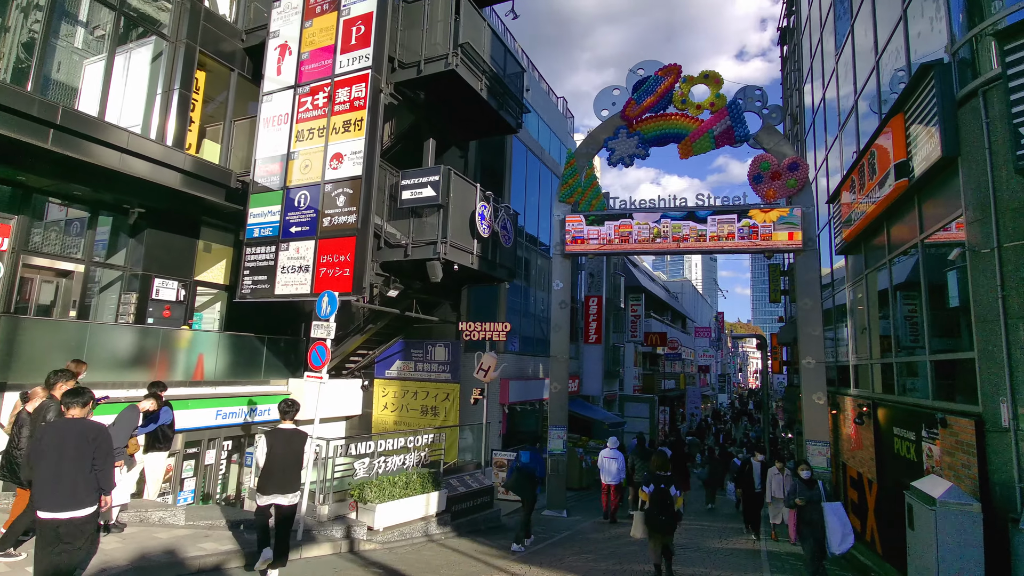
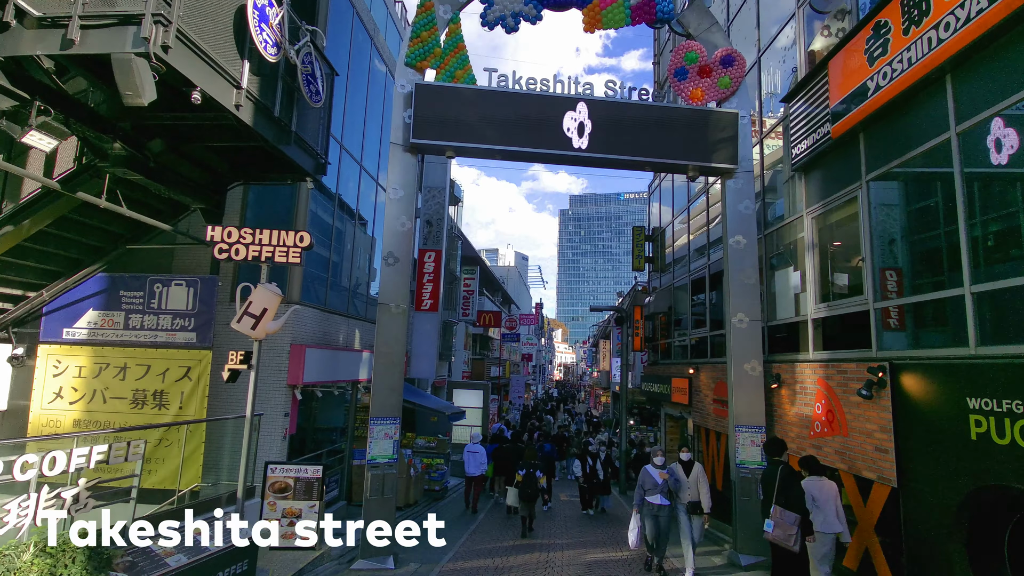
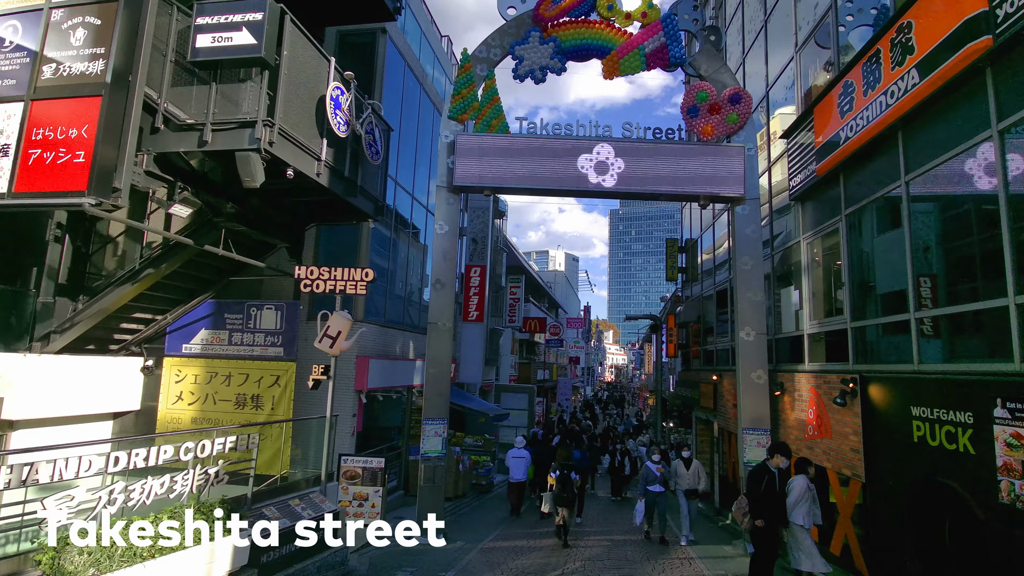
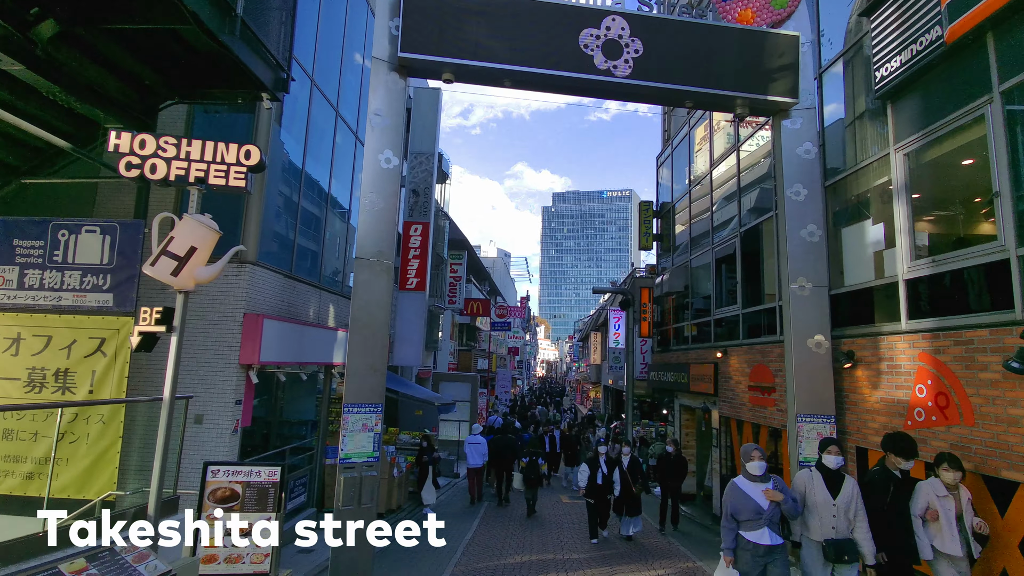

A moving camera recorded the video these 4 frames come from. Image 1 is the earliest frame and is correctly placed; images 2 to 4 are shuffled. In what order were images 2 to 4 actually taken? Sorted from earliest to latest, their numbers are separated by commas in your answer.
3, 2, 4
